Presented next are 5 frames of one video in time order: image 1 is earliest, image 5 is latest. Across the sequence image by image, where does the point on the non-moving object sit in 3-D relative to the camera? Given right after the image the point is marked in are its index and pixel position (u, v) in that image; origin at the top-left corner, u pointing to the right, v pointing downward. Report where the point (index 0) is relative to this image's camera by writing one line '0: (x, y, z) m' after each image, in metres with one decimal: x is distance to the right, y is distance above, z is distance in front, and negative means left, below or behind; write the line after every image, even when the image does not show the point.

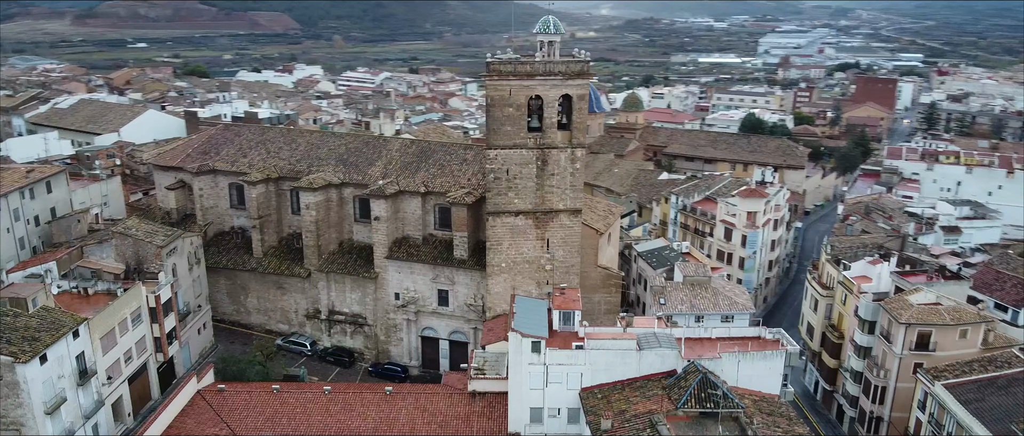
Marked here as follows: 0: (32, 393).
0: (-11.3, -4.2, +19.6) m
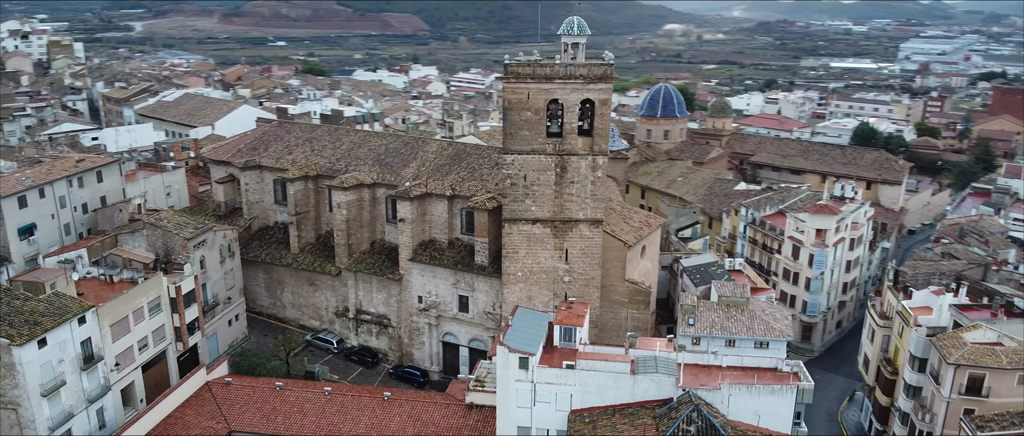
0: (-11.9, -3.9, +20.4) m
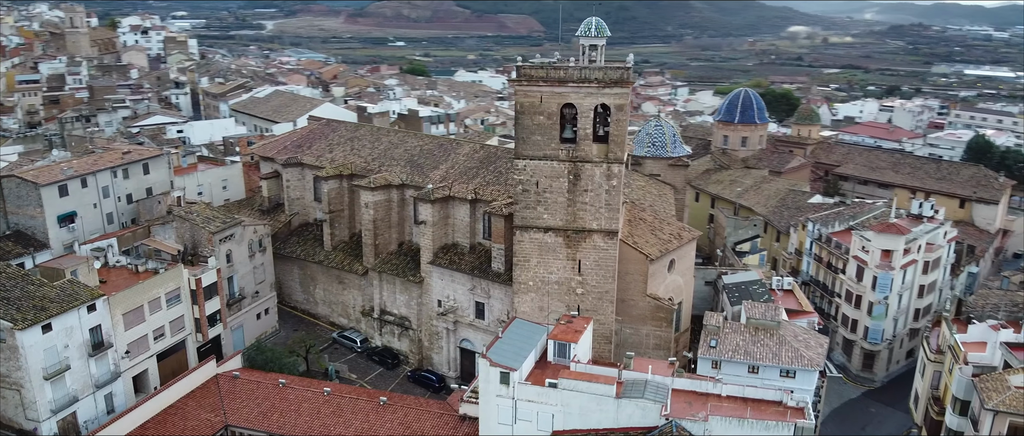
0: (-12.4, -3.6, +21.2) m
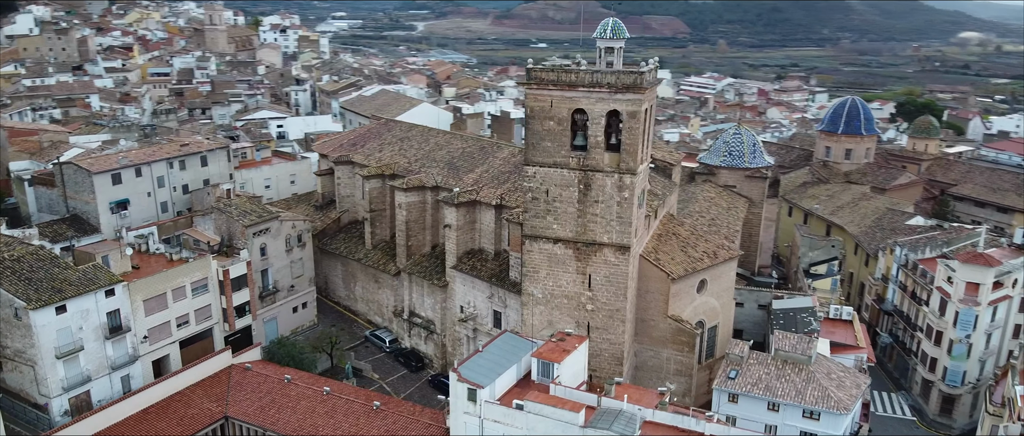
0: (-12.8, -3.2, +22.4) m
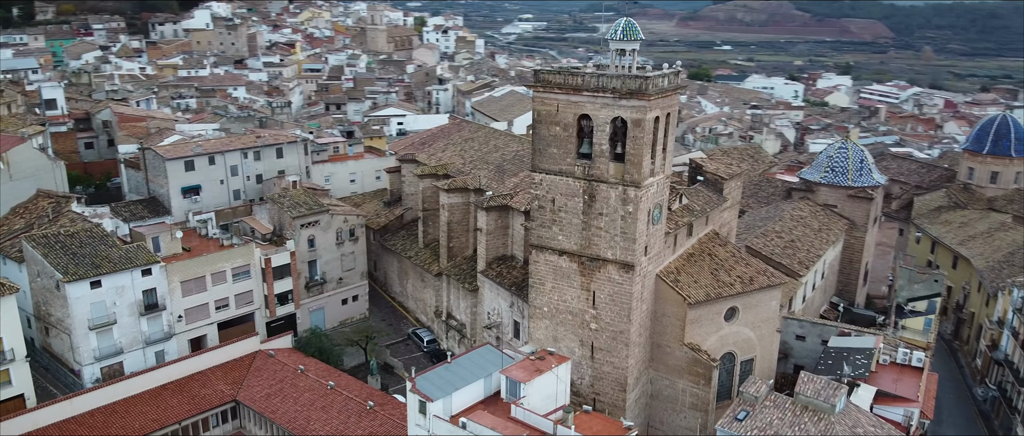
0: (-12.8, -2.7, +24.3) m
